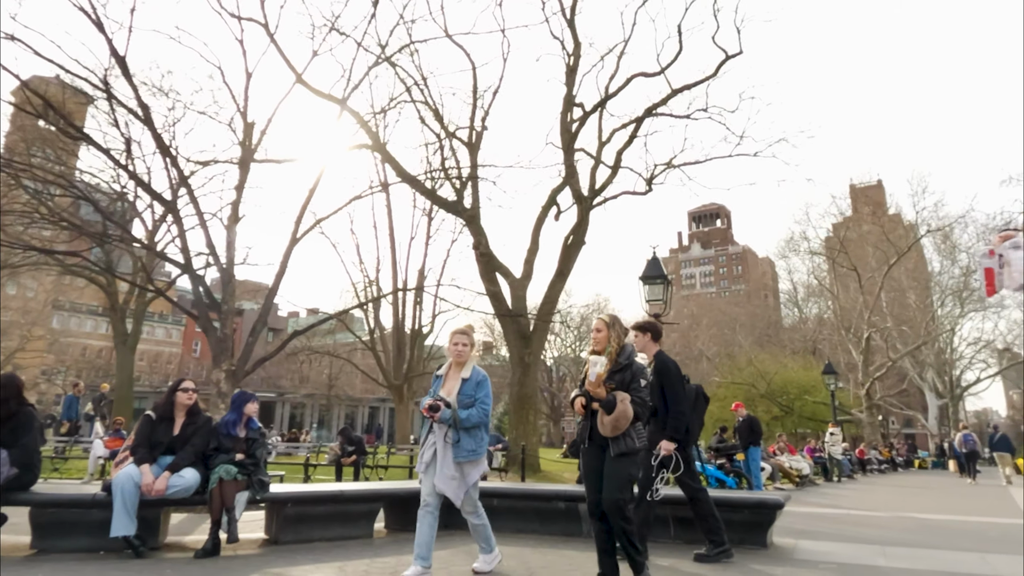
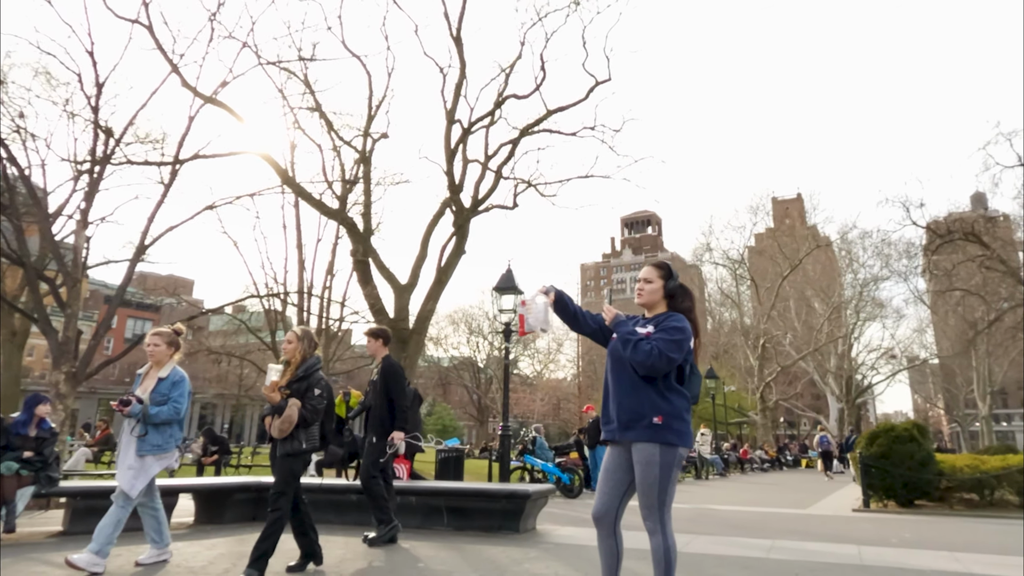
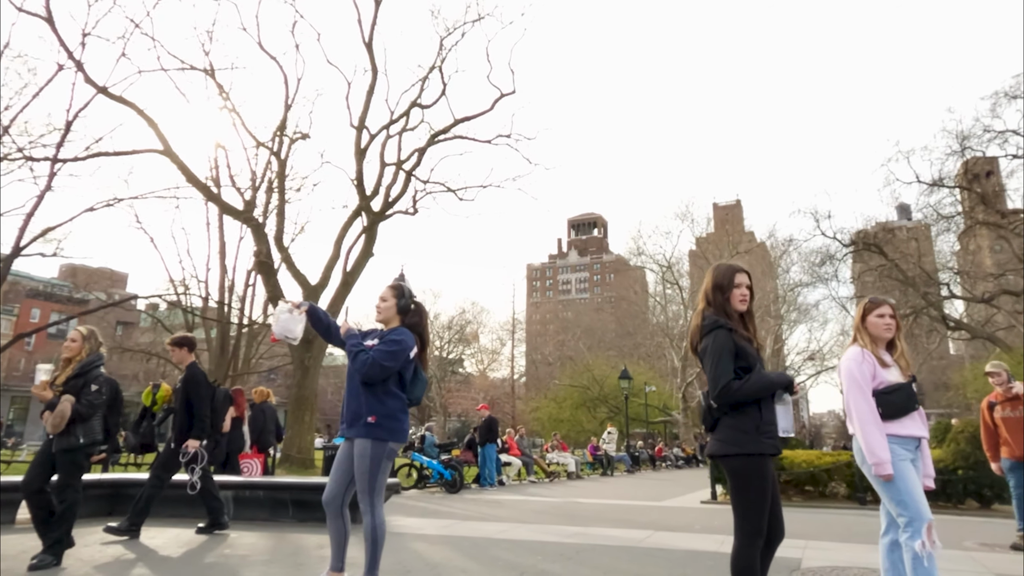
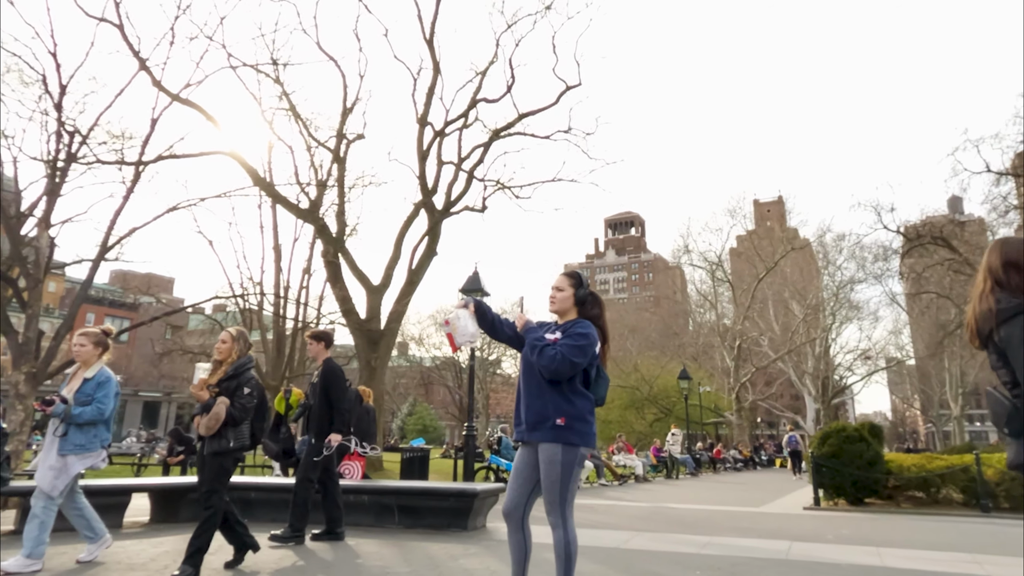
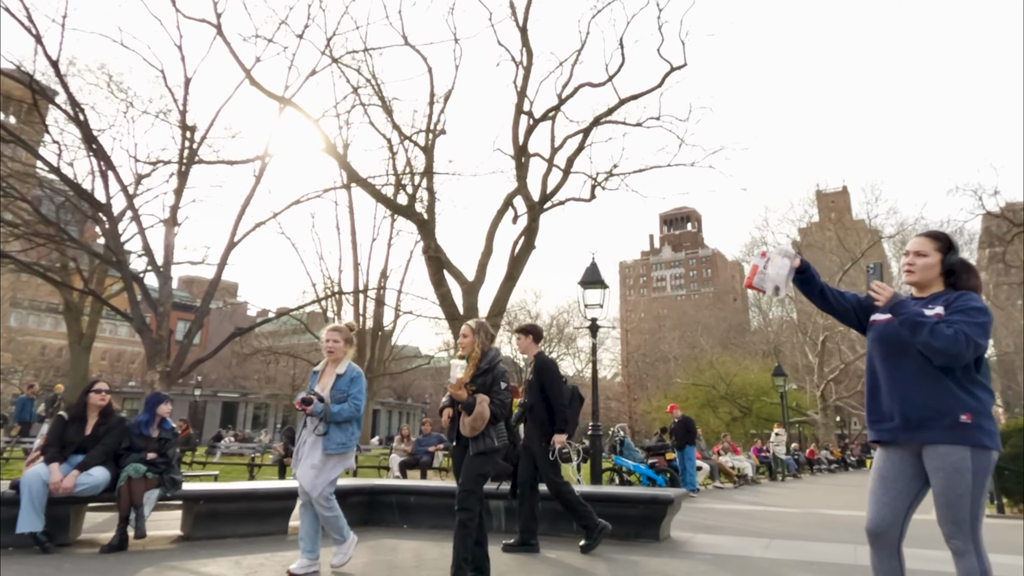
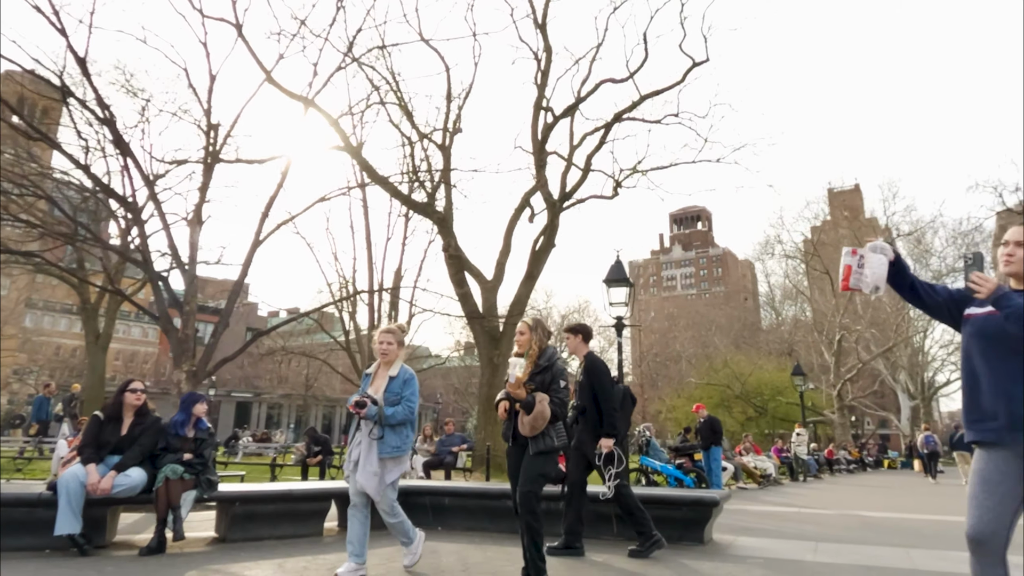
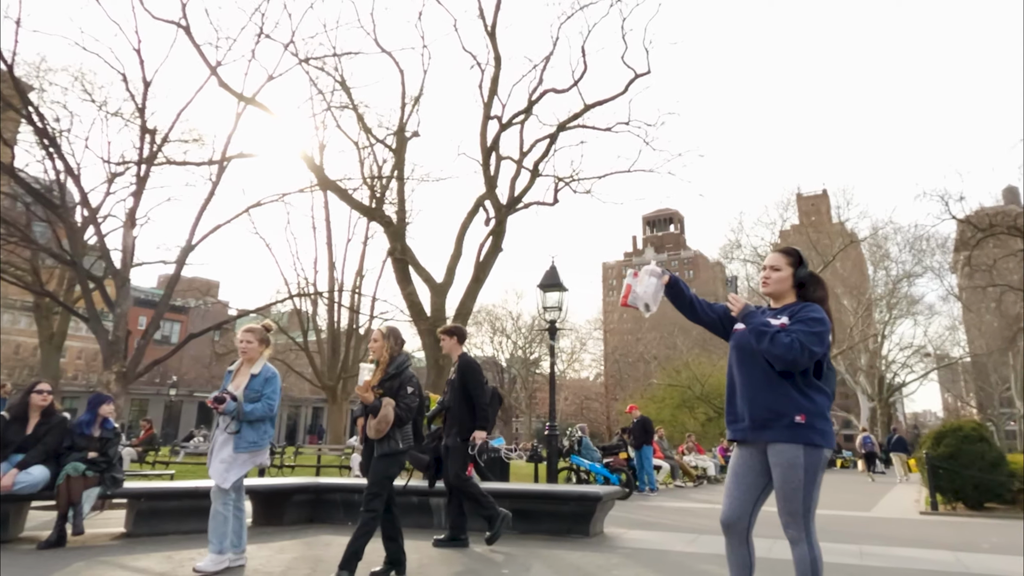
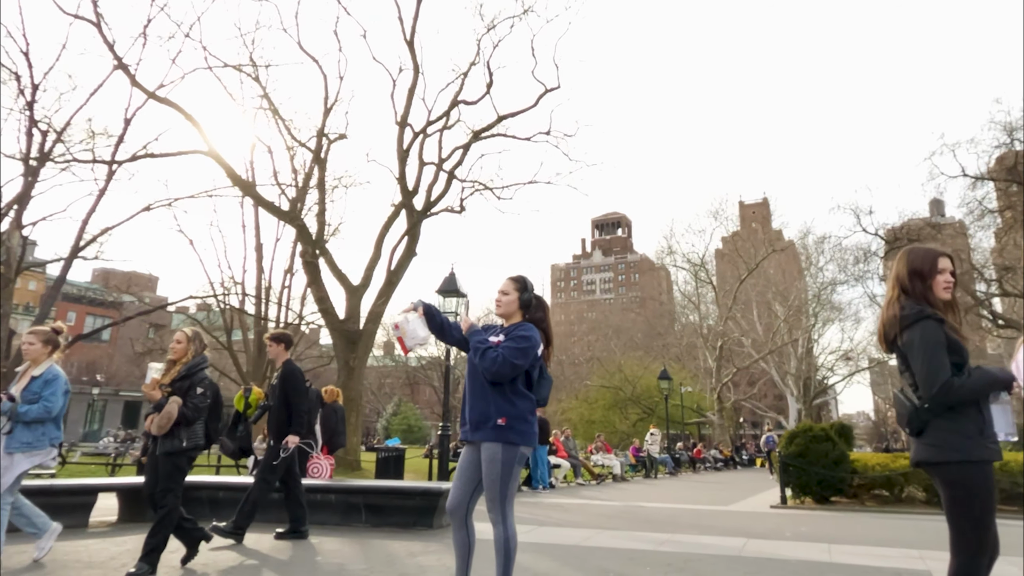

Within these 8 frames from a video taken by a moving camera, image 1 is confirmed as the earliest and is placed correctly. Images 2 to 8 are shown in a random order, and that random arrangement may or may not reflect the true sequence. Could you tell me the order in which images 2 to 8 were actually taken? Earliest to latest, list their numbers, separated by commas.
6, 5, 7, 2, 4, 8, 3
